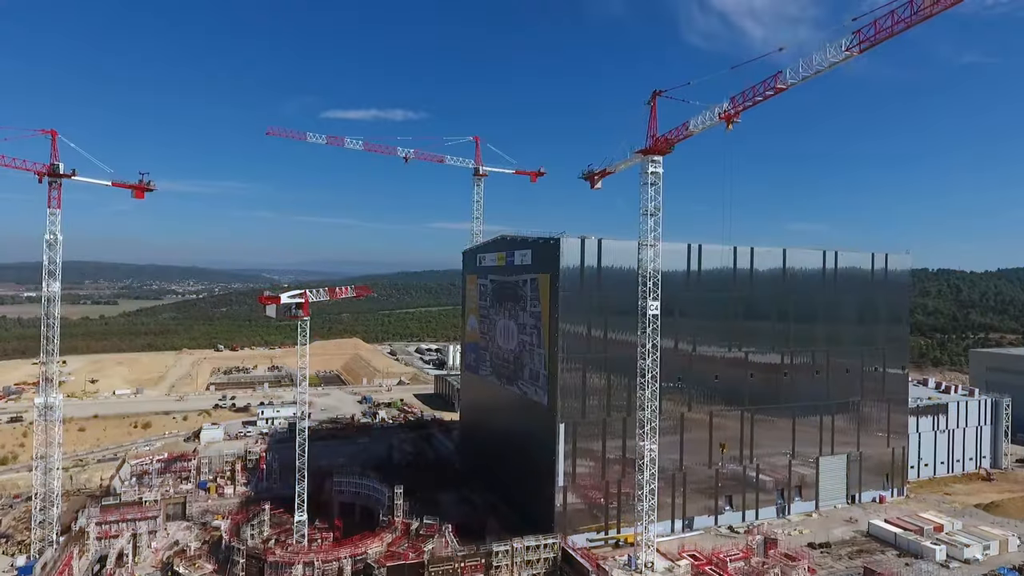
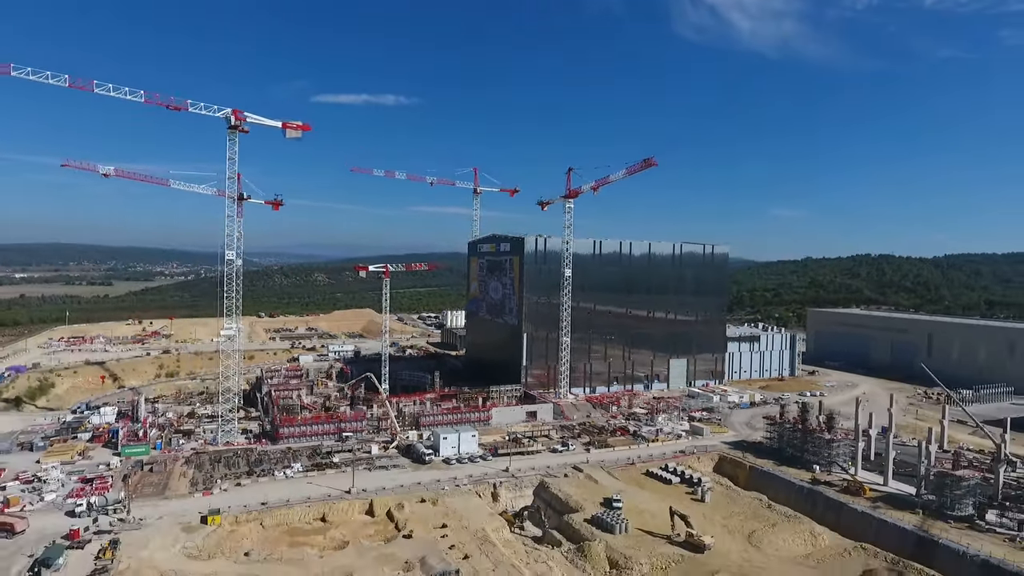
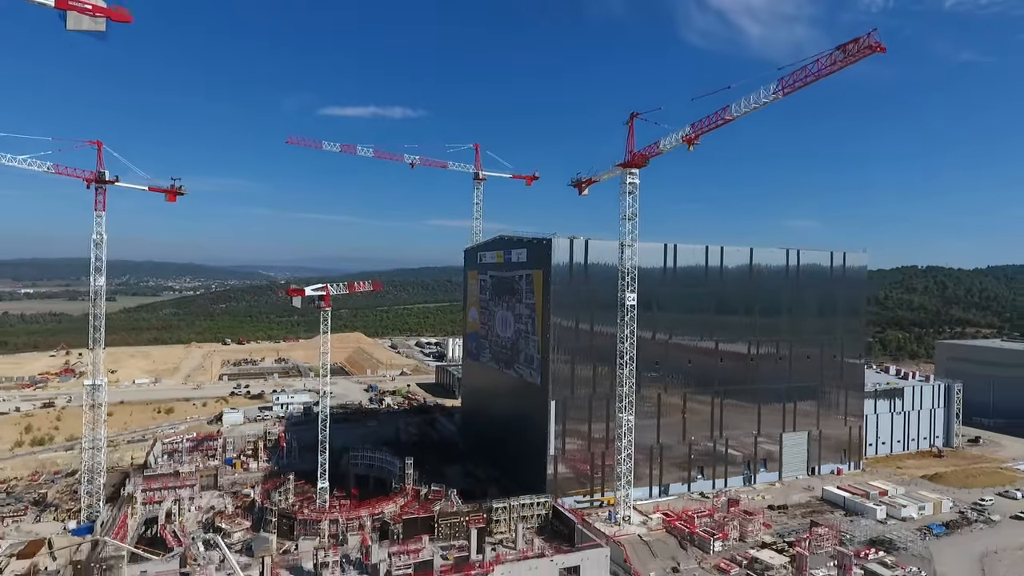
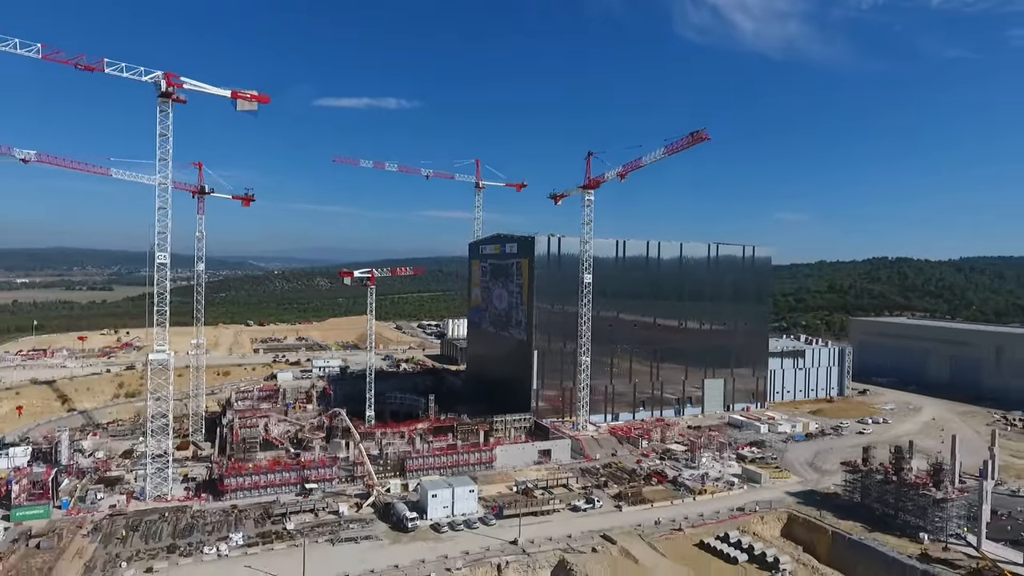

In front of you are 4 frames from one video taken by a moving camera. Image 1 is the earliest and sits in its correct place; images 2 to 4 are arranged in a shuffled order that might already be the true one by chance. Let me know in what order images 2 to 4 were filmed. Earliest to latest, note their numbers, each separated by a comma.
3, 4, 2
